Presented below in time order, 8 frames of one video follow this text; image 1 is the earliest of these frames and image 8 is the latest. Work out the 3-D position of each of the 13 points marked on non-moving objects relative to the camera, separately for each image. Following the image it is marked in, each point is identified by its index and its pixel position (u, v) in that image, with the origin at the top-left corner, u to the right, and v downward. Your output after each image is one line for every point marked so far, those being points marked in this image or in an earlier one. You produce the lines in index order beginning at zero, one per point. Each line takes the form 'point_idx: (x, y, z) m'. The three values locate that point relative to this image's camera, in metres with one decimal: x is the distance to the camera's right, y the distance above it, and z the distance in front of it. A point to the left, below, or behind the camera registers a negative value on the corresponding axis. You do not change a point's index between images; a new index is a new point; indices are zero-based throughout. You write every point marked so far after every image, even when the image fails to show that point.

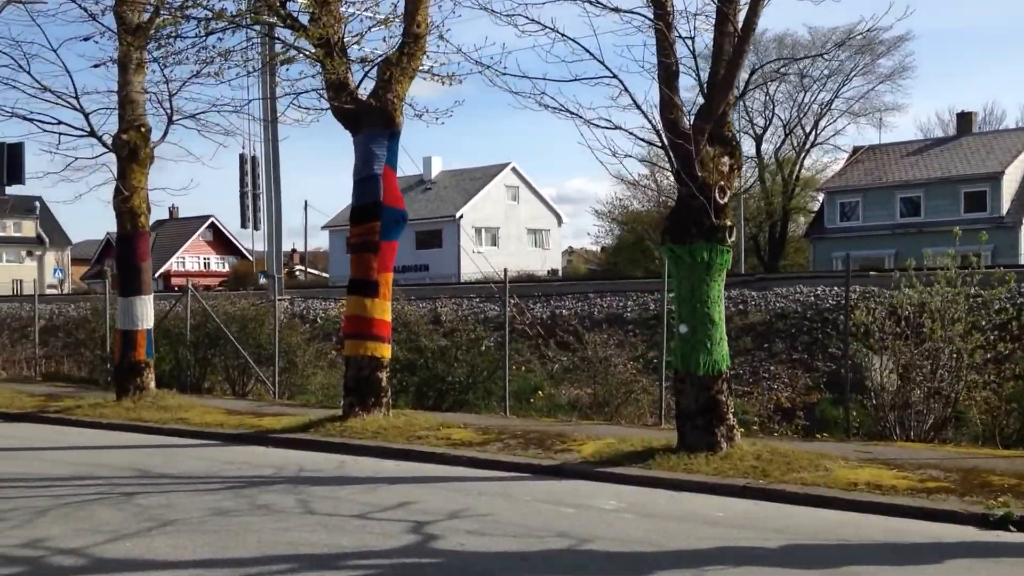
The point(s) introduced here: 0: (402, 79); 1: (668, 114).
0: (-1.1, +2.2, +12.1) m
1: (+1.3, +1.4, +9.8) m
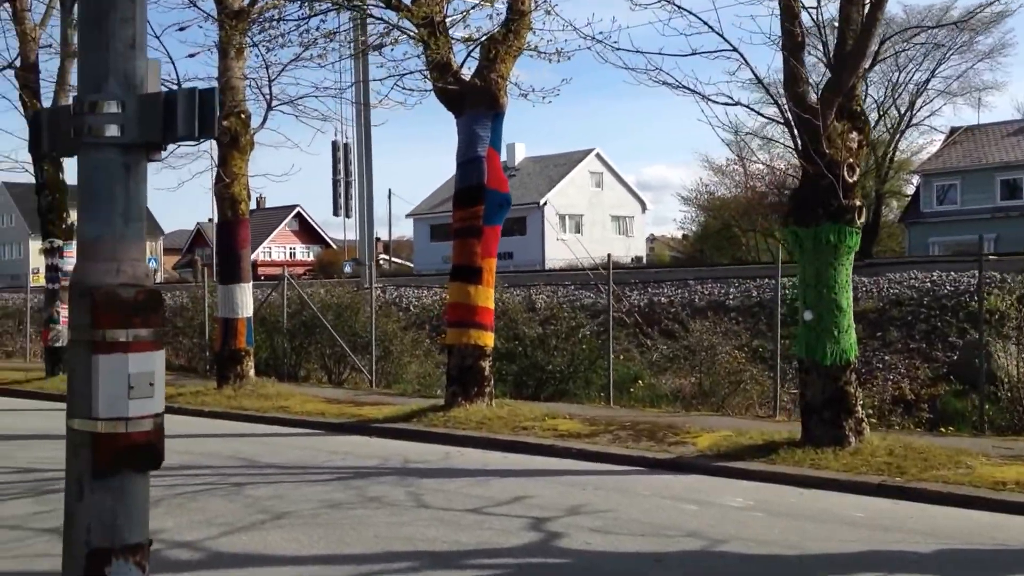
0: (-0.1, +2.3, +11.8) m
1: (+2.2, +1.6, +9.3) m
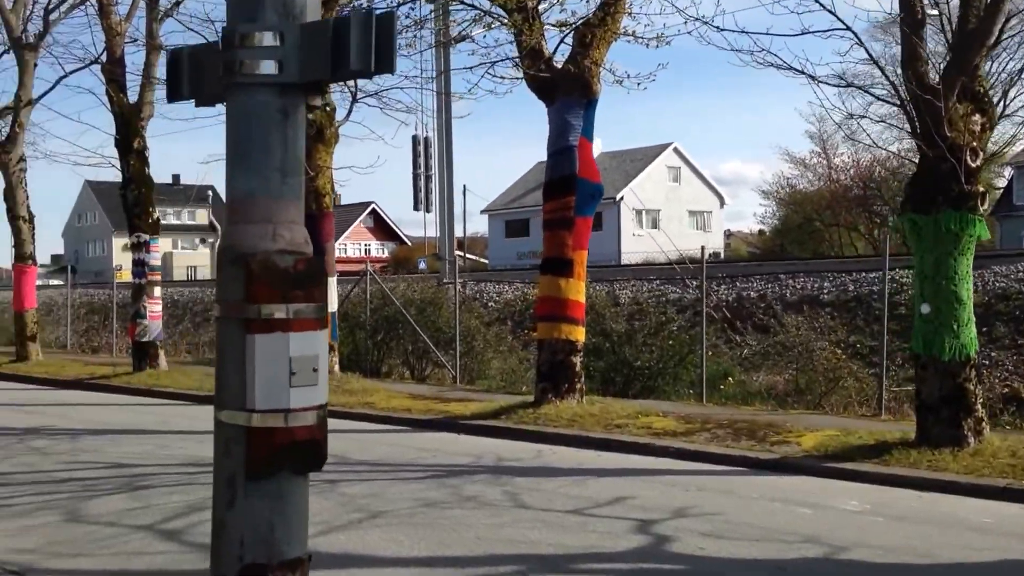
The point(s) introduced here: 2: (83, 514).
0: (+0.8, +2.4, +11.4) m
1: (+3.0, +1.6, +8.8) m
2: (-2.7, -1.4, +7.3) m
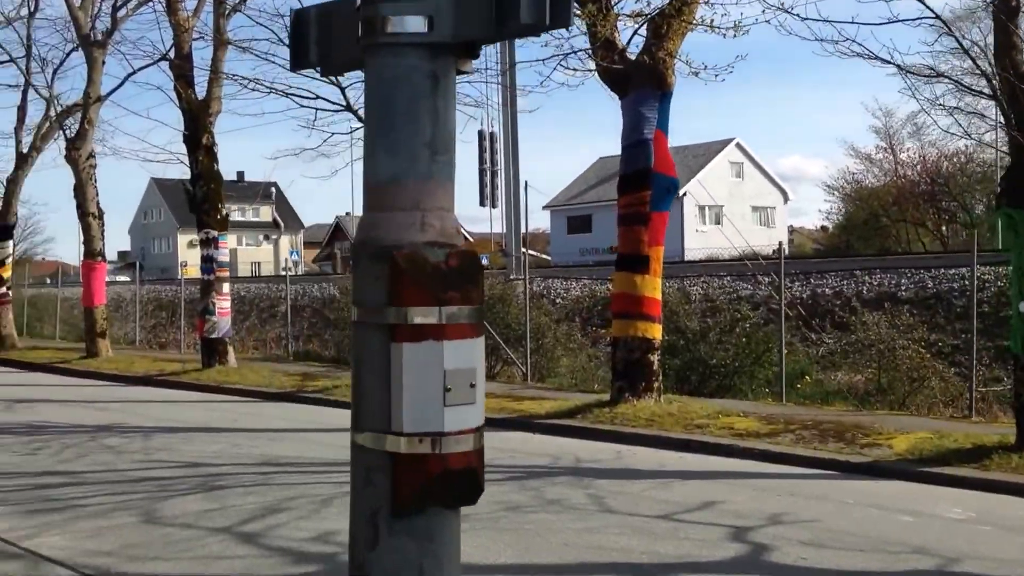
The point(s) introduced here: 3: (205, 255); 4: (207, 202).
0: (+1.6, +2.4, +11.1) m
1: (+3.5, +1.7, +8.3) m
2: (-2.1, -1.4, +7.1) m
3: (-4.9, +0.5, +18.8) m
4: (-4.9, +1.4, +18.8) m
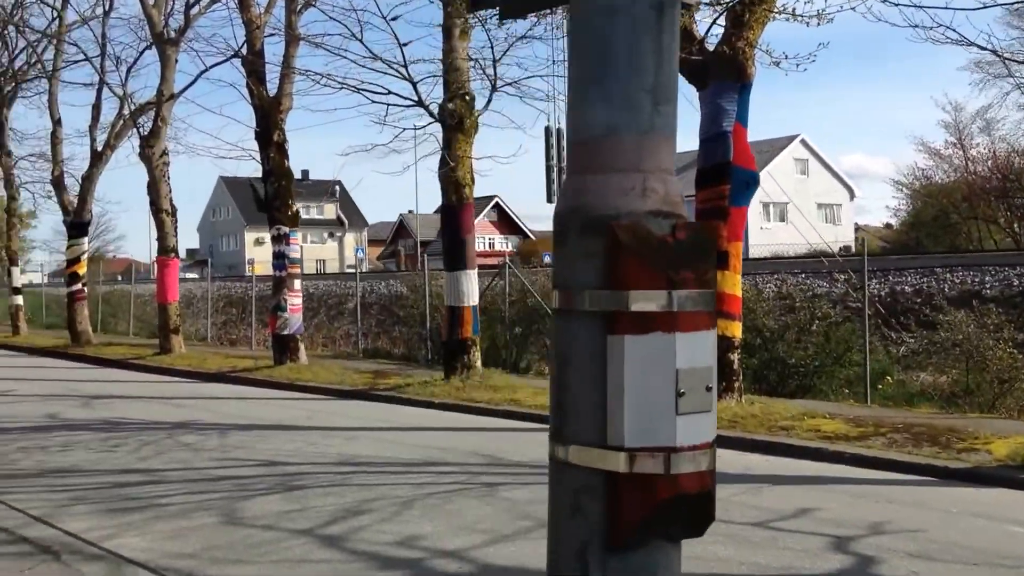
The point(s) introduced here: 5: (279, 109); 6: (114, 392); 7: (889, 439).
0: (+2.3, +2.4, +10.7) m
1: (+4.1, +1.7, +7.9) m
2: (-1.6, -1.4, +7.0) m
3: (-3.8, +0.6, +18.8) m
4: (-3.8, +1.4, +18.8) m
5: (-3.7, +2.9, +18.7) m
6: (-5.8, -1.6, +17.5) m
7: (+3.2, -1.3, +9.9) m
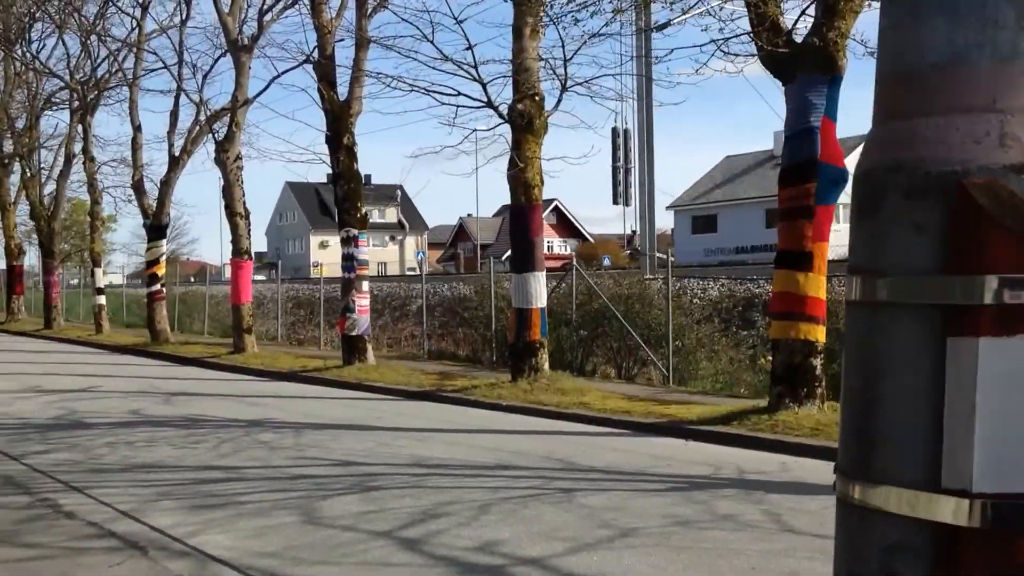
0: (+3.0, +2.4, +10.5) m
1: (+4.7, +1.6, +7.6) m
2: (-1.2, -1.4, +7.0) m
3: (-2.7, +0.6, +18.9) m
4: (-2.7, +1.4, +18.9) m
5: (-2.6, +2.9, +18.7) m
6: (-4.9, -1.6, +17.7) m
7: (+3.8, -1.3, +9.6) m
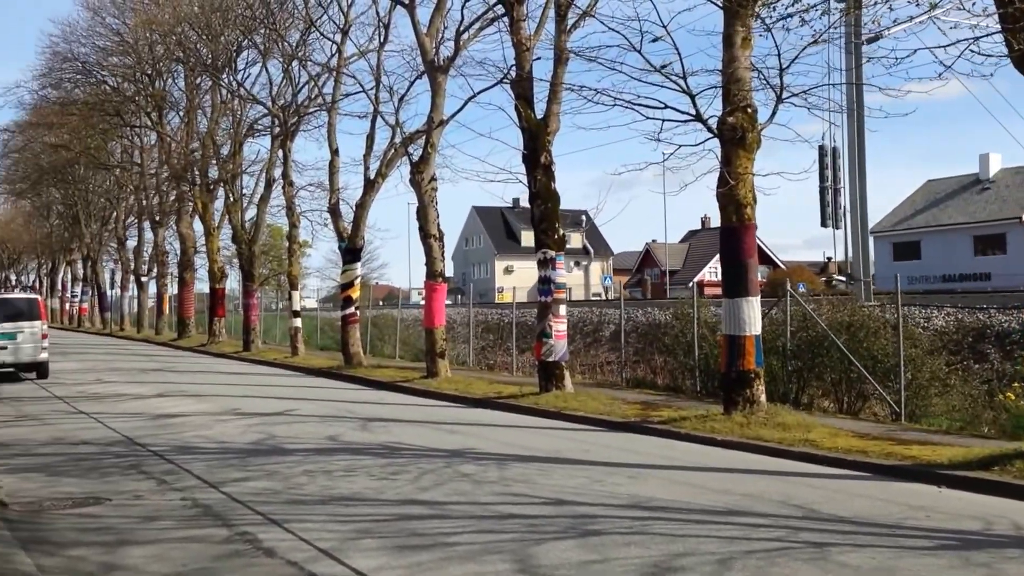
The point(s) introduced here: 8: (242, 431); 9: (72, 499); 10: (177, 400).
0: (+4.8, +2.2, +9.1) m
1: (+6.0, +1.5, +5.9) m
2: (+0.1, -1.4, +6.1) m
3: (+0.4, +0.2, +18.1) m
4: (+0.5, +1.1, +18.2) m
5: (+0.5, +2.5, +18.0) m
6: (-1.9, -1.9, +17.3) m
7: (+5.4, -1.5, +8.0) m
8: (-3.5, -1.9, +15.3) m
9: (-3.8, -1.8, +10.1) m
10: (-5.7, -1.9, +20.0) m
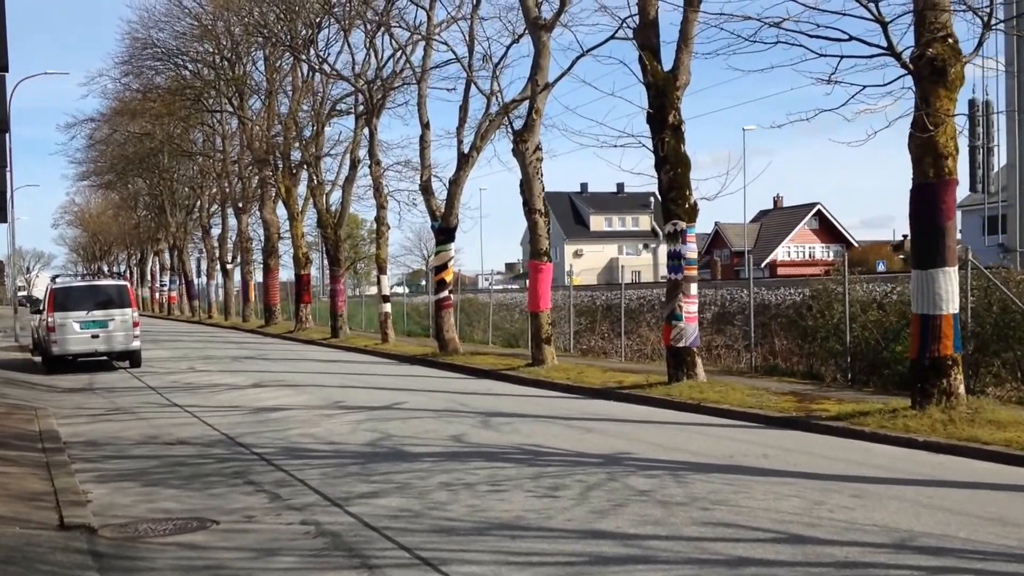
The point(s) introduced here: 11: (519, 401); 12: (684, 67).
0: (+6.0, +2.4, +6.8) m
1: (+7.0, +1.6, +3.6) m
2: (+1.2, -1.3, +4.3) m
3: (+2.2, +0.5, +16.2) m
4: (+2.3, +1.4, +16.2) m
5: (+2.3, +2.8, +16.1) m
6: (-0.1, -1.6, +15.5) m
7: (+6.6, -1.3, +5.8) m
8: (-1.9, -1.6, +13.7) m
9: (-2.5, -1.7, +8.5) m
10: (-3.8, -1.6, +18.5) m
11: (+0.1, -1.6, +17.2) m
12: (+2.4, +3.0, +16.2) m
